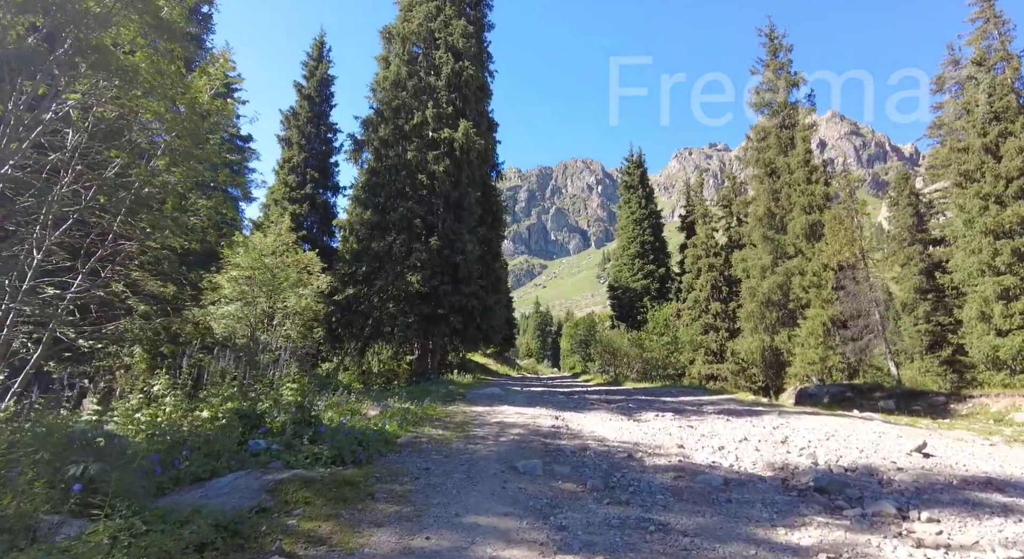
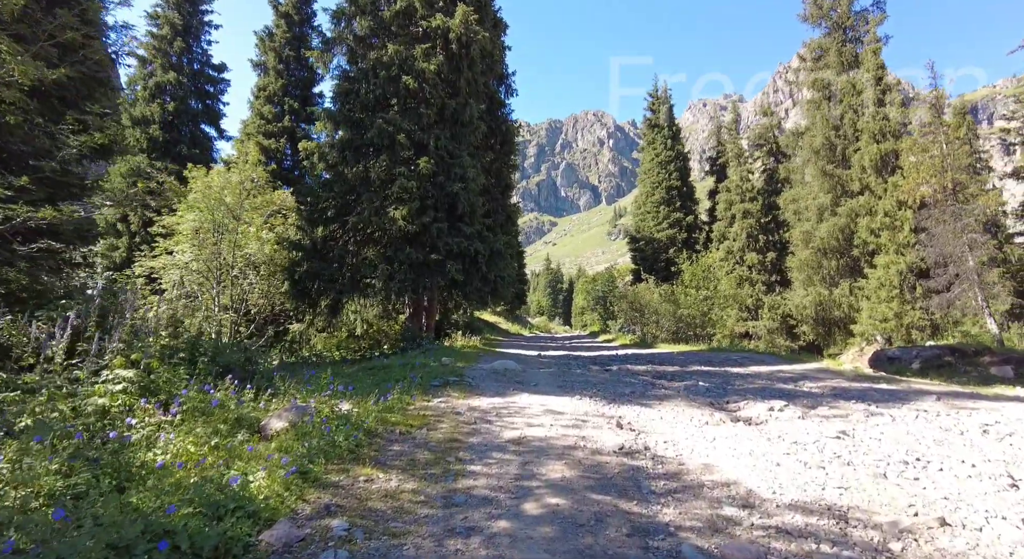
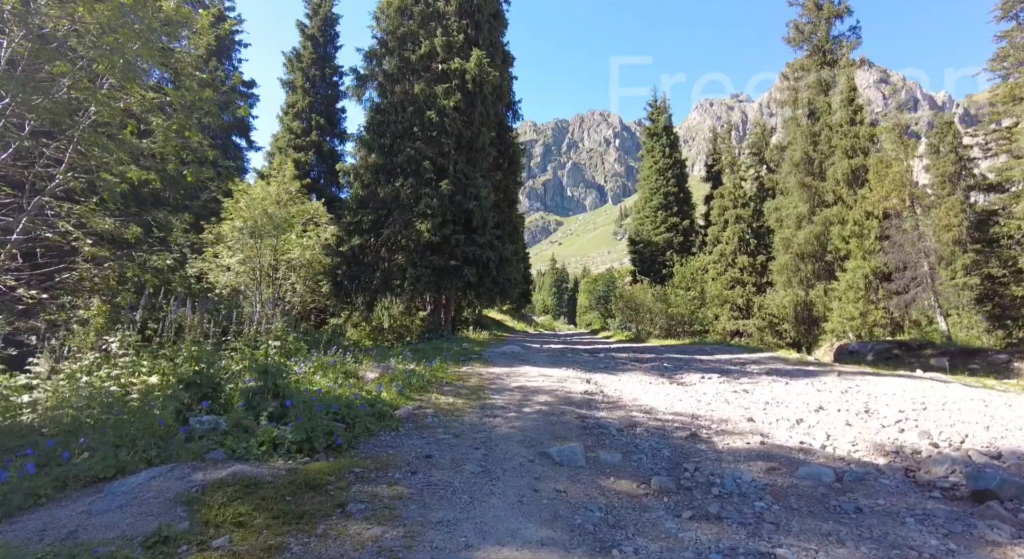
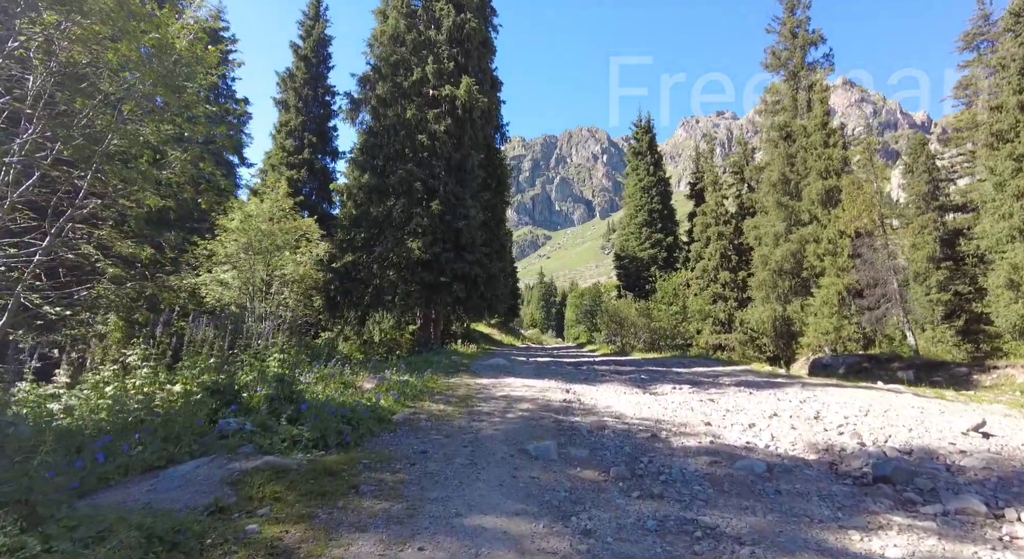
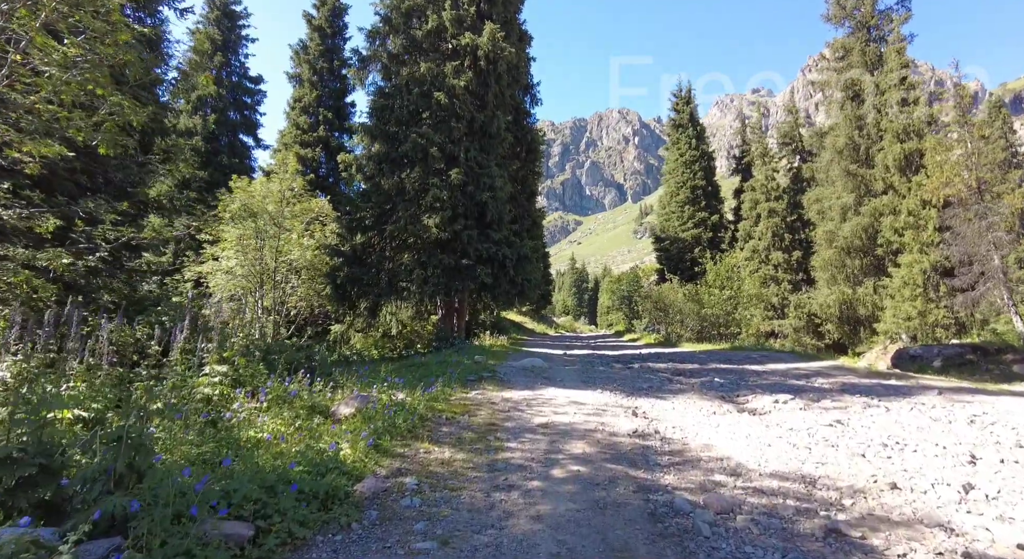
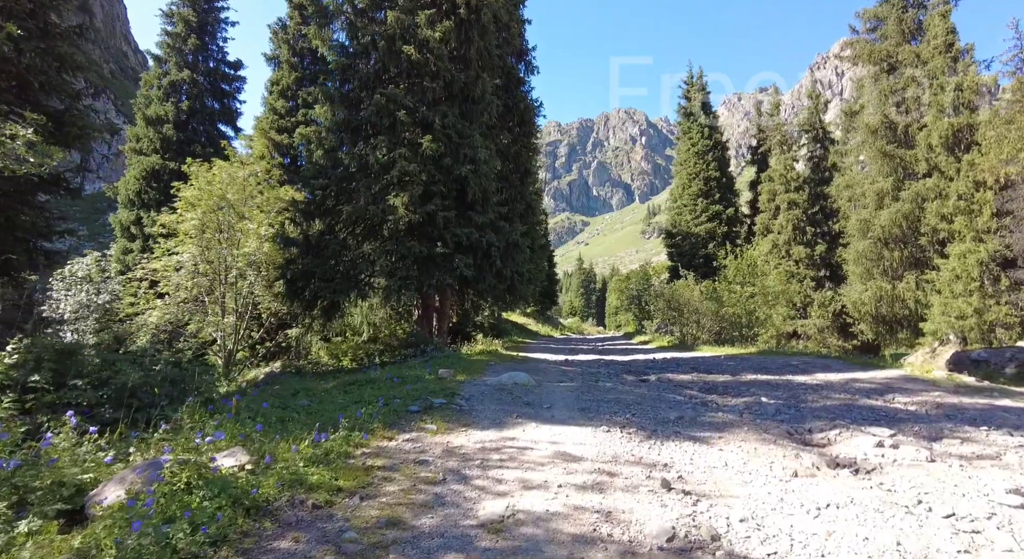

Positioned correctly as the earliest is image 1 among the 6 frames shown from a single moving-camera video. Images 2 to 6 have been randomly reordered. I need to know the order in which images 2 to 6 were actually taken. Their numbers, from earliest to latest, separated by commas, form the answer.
4, 3, 5, 2, 6
